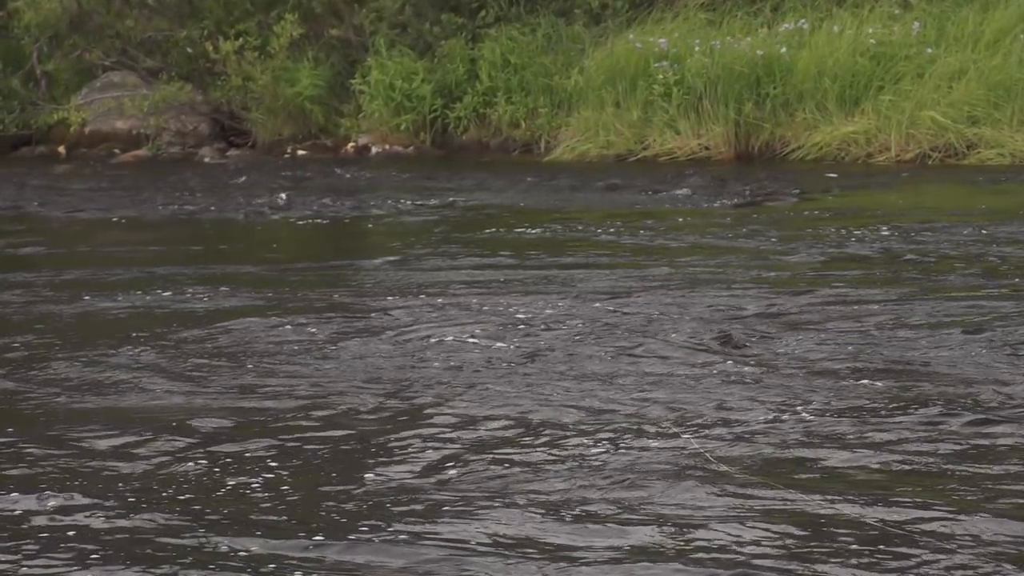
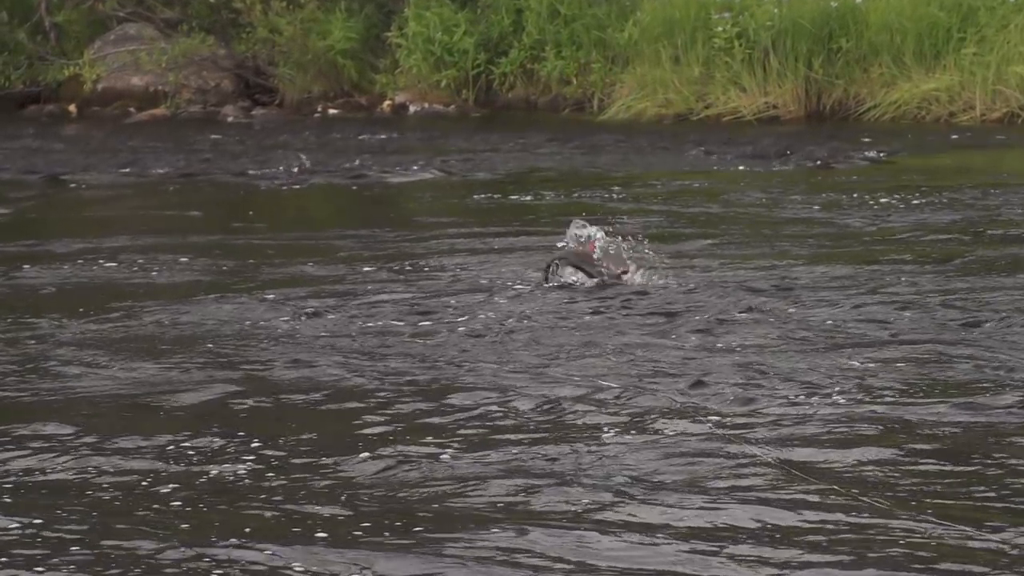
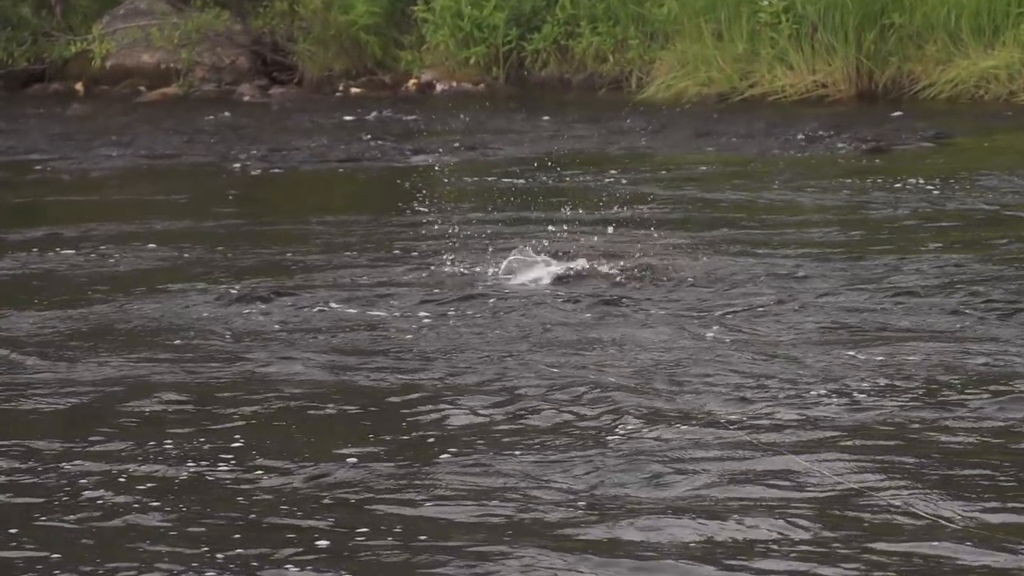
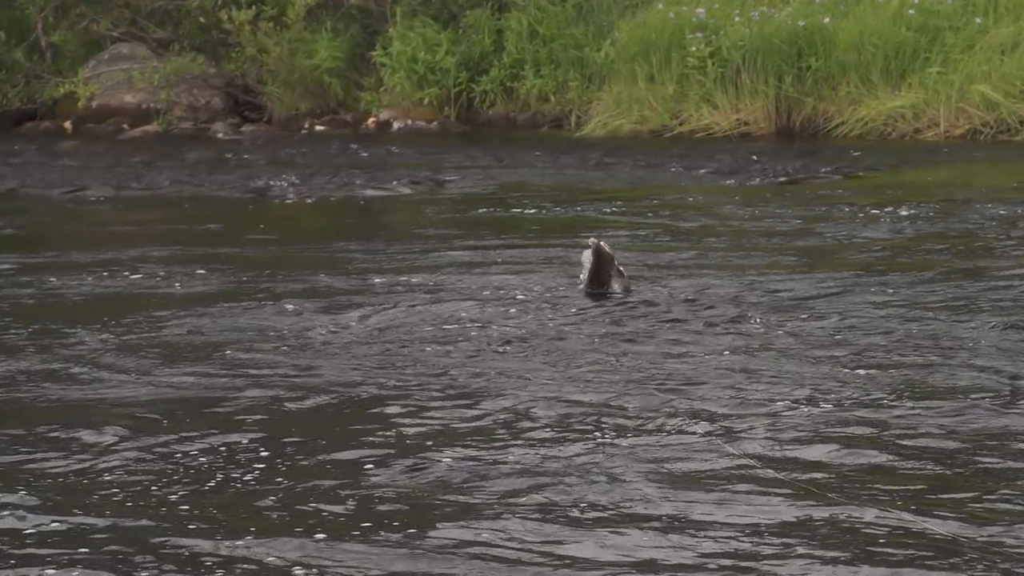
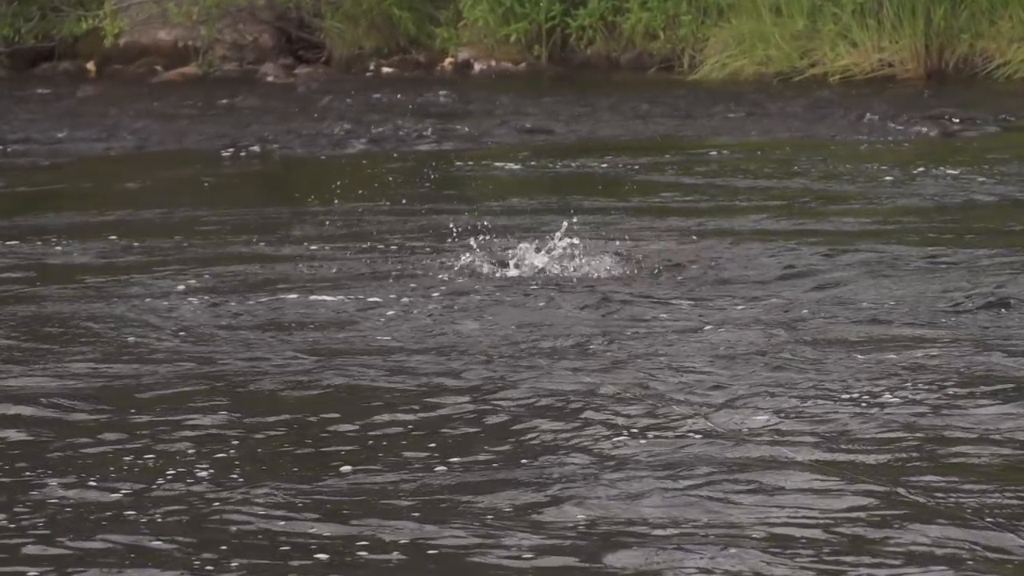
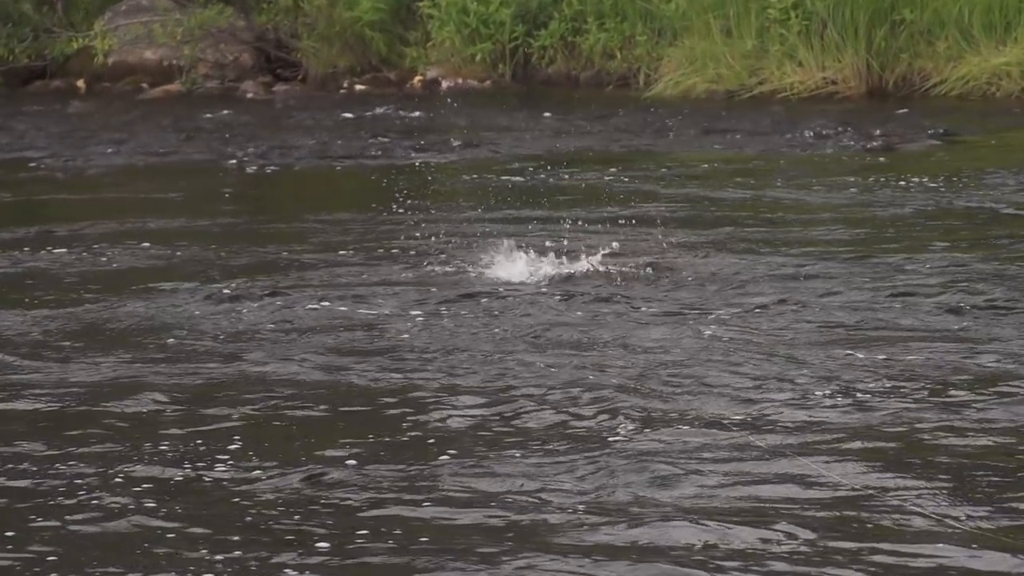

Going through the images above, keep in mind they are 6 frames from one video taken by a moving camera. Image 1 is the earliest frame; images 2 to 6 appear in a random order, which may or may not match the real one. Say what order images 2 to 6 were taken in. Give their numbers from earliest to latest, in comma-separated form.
4, 2, 3, 6, 5
